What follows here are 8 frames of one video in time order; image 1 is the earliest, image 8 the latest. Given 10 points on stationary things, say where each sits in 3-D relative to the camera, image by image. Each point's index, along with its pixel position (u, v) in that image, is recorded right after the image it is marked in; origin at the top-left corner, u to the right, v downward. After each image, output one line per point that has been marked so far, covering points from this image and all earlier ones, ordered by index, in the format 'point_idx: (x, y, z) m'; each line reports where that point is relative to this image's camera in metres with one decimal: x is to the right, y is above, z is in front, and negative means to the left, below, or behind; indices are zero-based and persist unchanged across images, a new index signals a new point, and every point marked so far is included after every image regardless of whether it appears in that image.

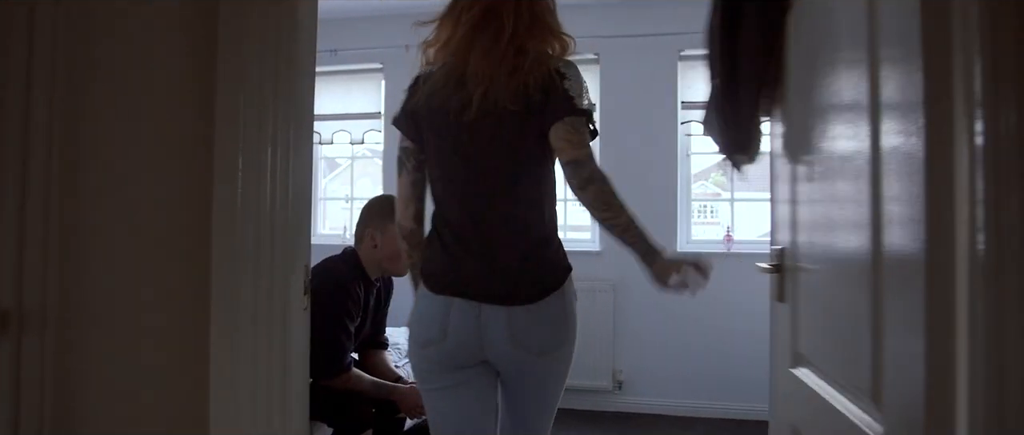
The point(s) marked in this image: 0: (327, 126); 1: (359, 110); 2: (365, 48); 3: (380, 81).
0: (-1.3, +0.6, +4.9) m
1: (-1.0, +0.7, +4.8) m
2: (-1.0, +1.1, +4.7) m
3: (-0.9, +0.9, +4.8) m
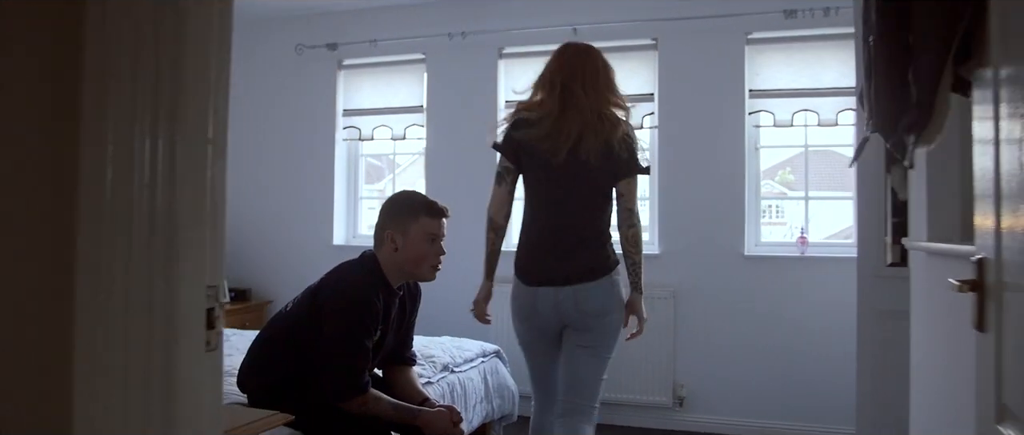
0: (-0.9, +0.6, +4.6) m
1: (-0.7, +0.7, +4.5) m
2: (-0.7, +1.1, +4.5) m
3: (-0.6, +0.9, +4.5) m
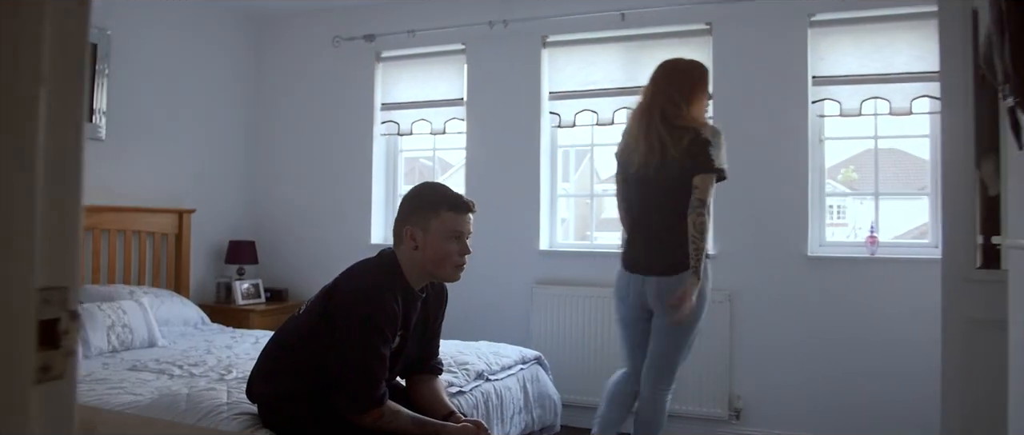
0: (-0.7, +0.6, +4.4) m
1: (-0.4, +0.7, +4.4) m
2: (-0.4, +1.2, +4.3) m
3: (-0.3, +0.9, +4.3) m
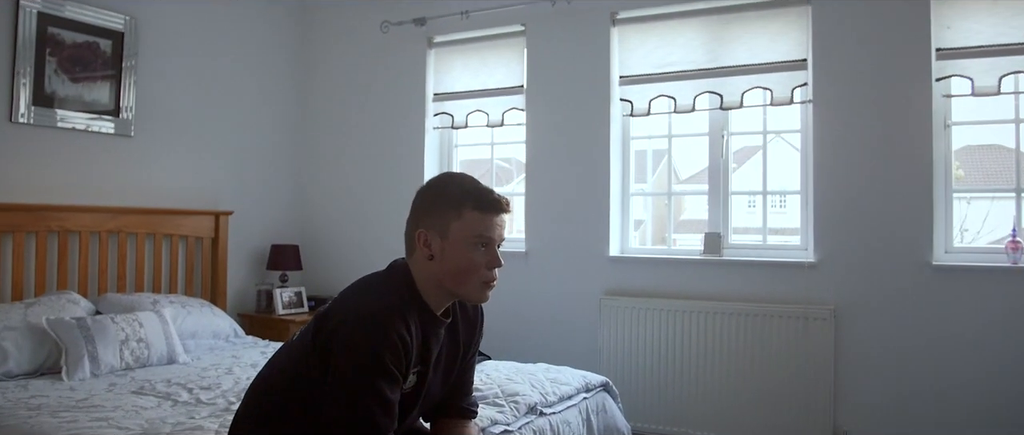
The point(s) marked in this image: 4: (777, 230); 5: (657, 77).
0: (-0.3, +0.6, +4.0) m
1: (-0.1, +0.7, +3.9) m
2: (0.0, +1.1, +3.8) m
3: (+0.1, +0.9, +3.8) m
4: (+1.2, -0.1, +3.3) m
5: (+0.7, +0.7, +3.5) m
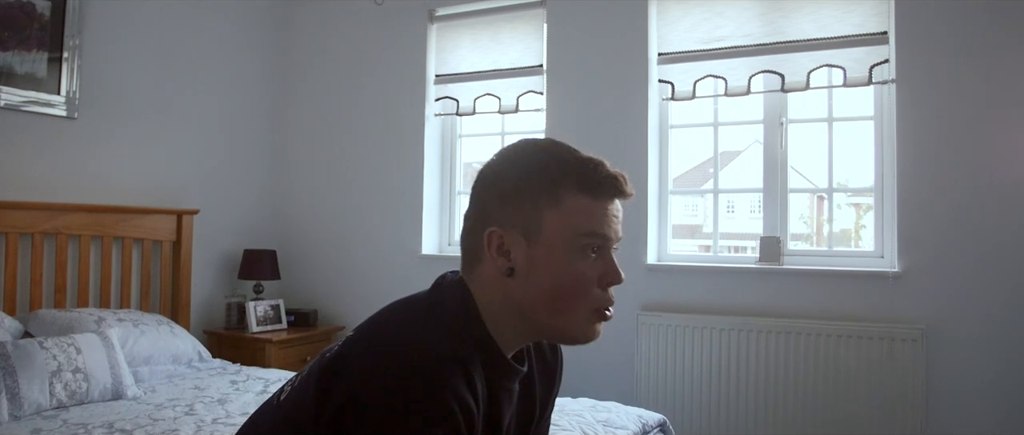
0: (-0.2, +0.6, +3.5) m
1: (0.0, +0.7, +3.4) m
2: (0.0, +1.1, +3.3) m
3: (+0.1, +0.9, +3.3) m
4: (+1.3, -0.1, +2.8) m
5: (+0.8, +0.7, +3.0) m
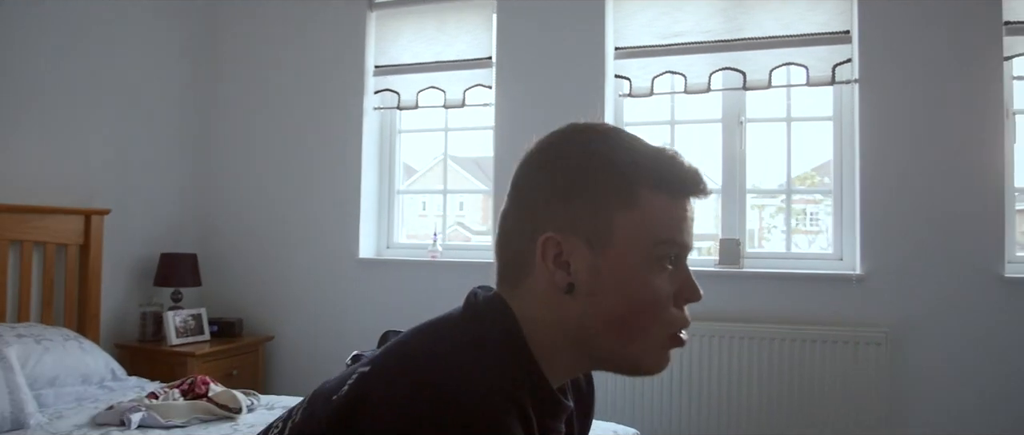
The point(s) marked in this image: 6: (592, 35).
0: (-0.5, +0.6, +3.3) m
1: (-0.2, +0.7, +3.2) m
2: (-0.2, +1.1, +3.1) m
3: (-0.1, +0.9, +3.1) m
4: (+1.2, -0.1, +2.8) m
5: (+0.6, +0.7, +2.9) m
6: (+0.3, +0.8, +2.9) m
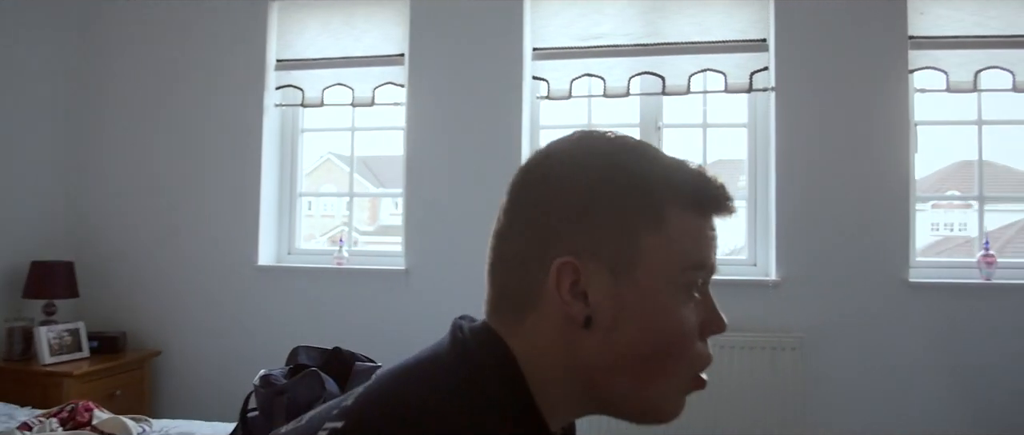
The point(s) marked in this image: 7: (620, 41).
0: (-0.8, +0.6, +3.1) m
1: (-0.6, +0.7, +3.0) m
2: (-0.5, +1.1, +3.0) m
3: (-0.4, +0.9, +3.0) m
4: (+0.8, -0.1, +2.8) m
5: (+0.3, +0.7, +2.8) m
6: (0.0, +0.7, +2.9) m
7: (+0.4, +0.7, +2.8) m
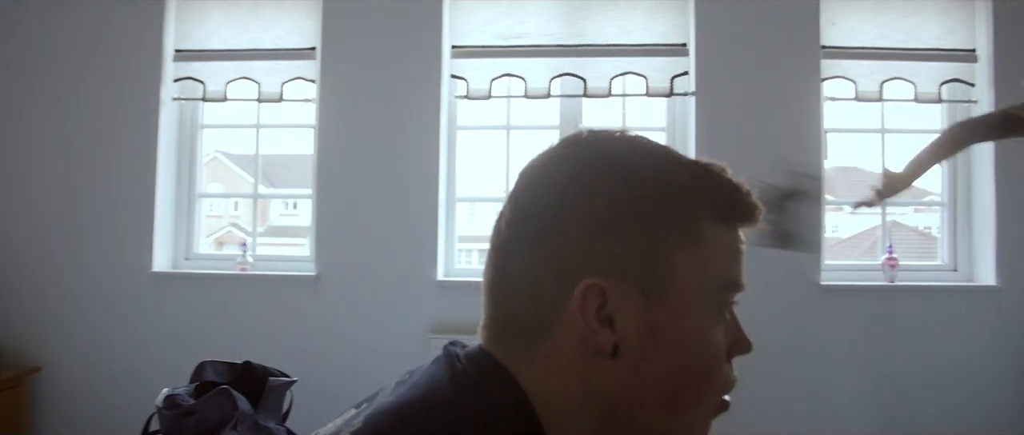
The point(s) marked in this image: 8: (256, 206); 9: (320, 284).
0: (-1.2, +0.6, +2.9) m
1: (-0.9, +0.7, +2.9) m
2: (-0.9, +1.1, +2.8) m
3: (-0.8, +0.9, +2.8) m
4: (+0.5, -0.1, +2.9) m
5: (0.0, +0.7, +2.8) m
6: (-0.3, +0.7, +2.8) m
7: (+0.1, +0.7, +2.8) m
8: (-1.0, 0.0, +3.0) m
9: (-0.7, -0.3, +2.7) m
